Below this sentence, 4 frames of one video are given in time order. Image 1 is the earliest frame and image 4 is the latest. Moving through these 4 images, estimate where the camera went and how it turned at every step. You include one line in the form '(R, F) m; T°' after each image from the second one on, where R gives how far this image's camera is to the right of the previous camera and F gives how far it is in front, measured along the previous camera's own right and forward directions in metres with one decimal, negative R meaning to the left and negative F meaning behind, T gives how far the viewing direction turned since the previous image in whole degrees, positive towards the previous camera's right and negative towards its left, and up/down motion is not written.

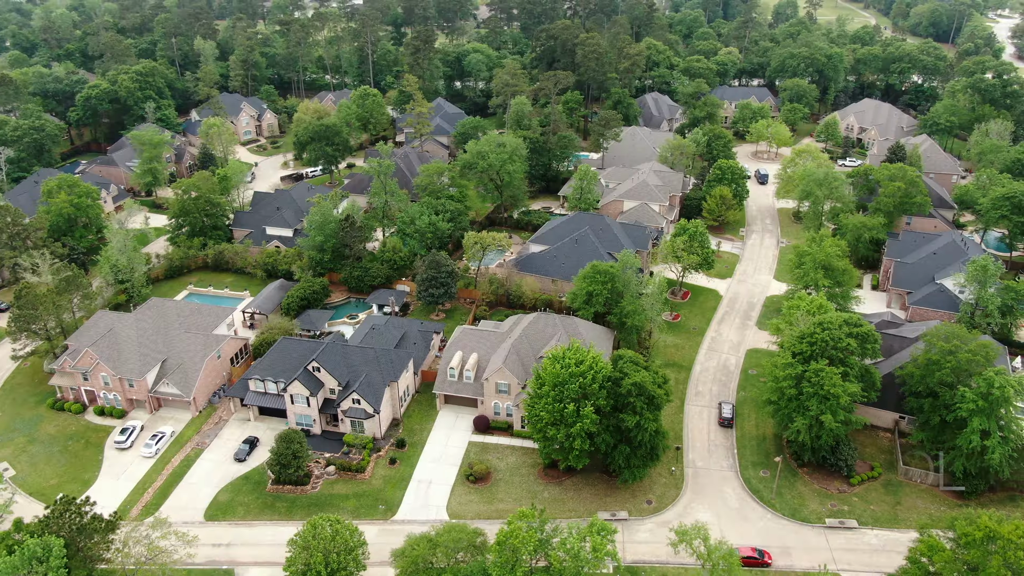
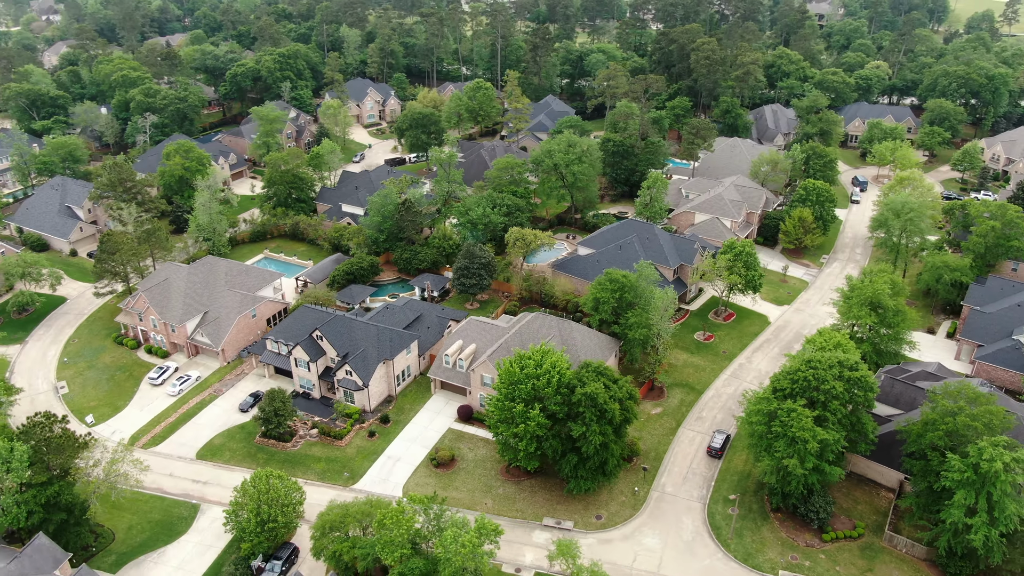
(+11.8, +0.9) m; -13°
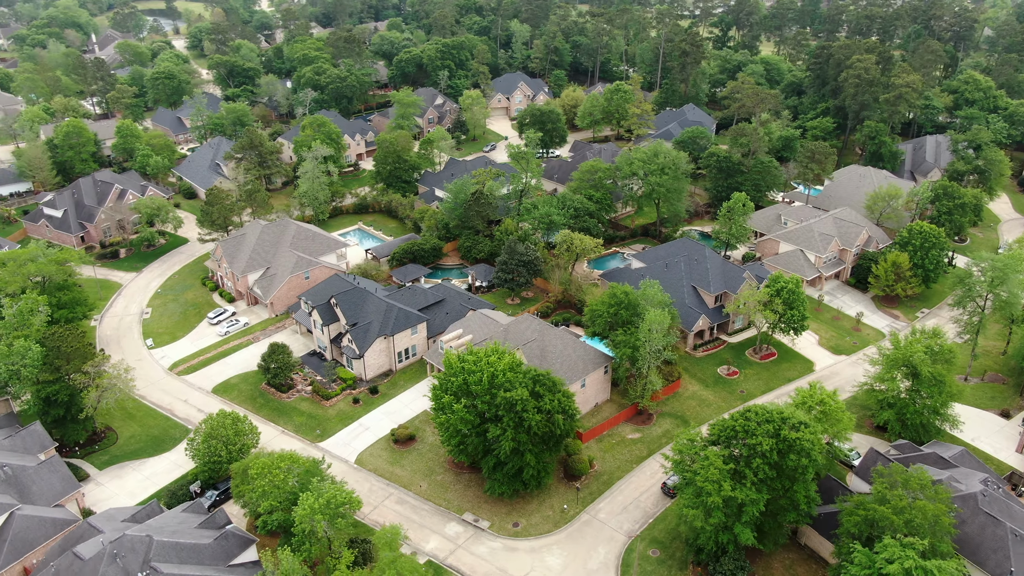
(+15.6, +1.9) m; -17°
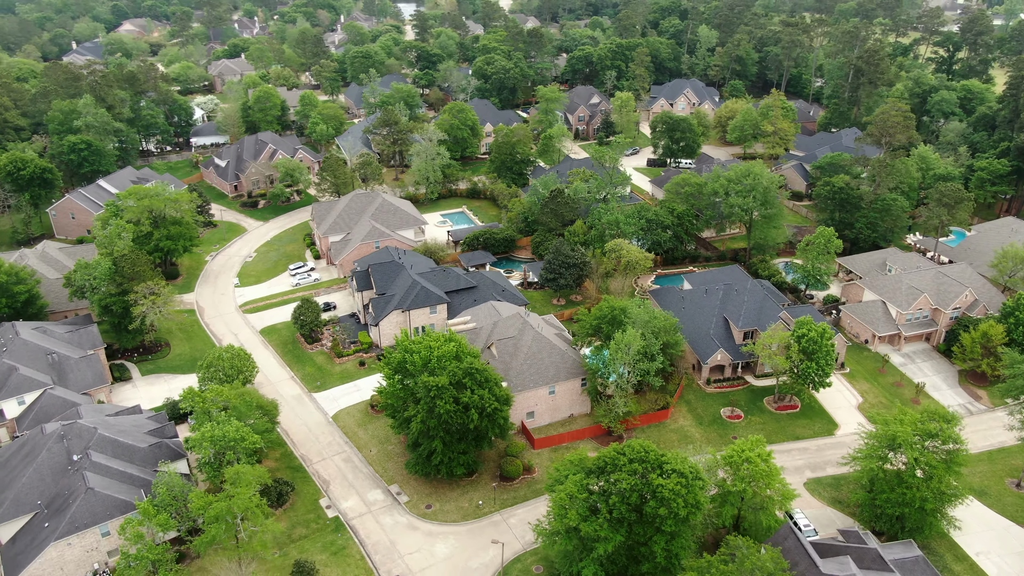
(+17.1, +2.4) m; -18°
